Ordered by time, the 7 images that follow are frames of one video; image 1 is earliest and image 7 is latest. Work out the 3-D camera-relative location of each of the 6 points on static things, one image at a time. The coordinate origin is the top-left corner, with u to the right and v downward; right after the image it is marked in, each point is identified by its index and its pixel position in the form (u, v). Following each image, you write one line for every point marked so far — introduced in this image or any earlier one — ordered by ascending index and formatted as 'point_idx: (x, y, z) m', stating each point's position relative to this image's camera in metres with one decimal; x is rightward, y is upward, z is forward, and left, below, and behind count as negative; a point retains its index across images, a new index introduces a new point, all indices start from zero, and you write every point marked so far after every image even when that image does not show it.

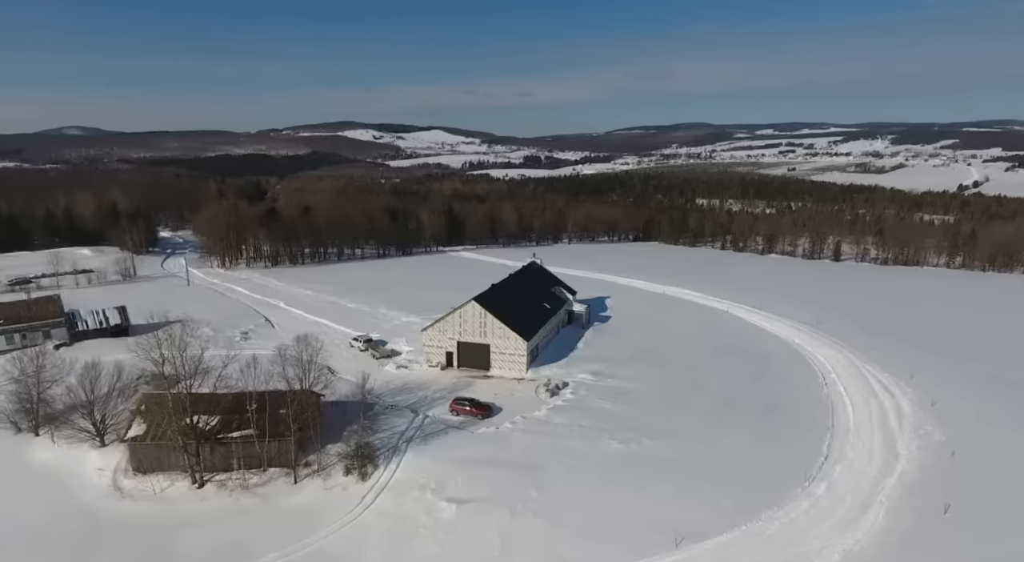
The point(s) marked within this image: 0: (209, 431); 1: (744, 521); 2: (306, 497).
0: (-9.9, -4.9, +19.5) m
1: (+6.1, -6.4, +15.9) m
2: (-6.2, -6.6, +18.2) m
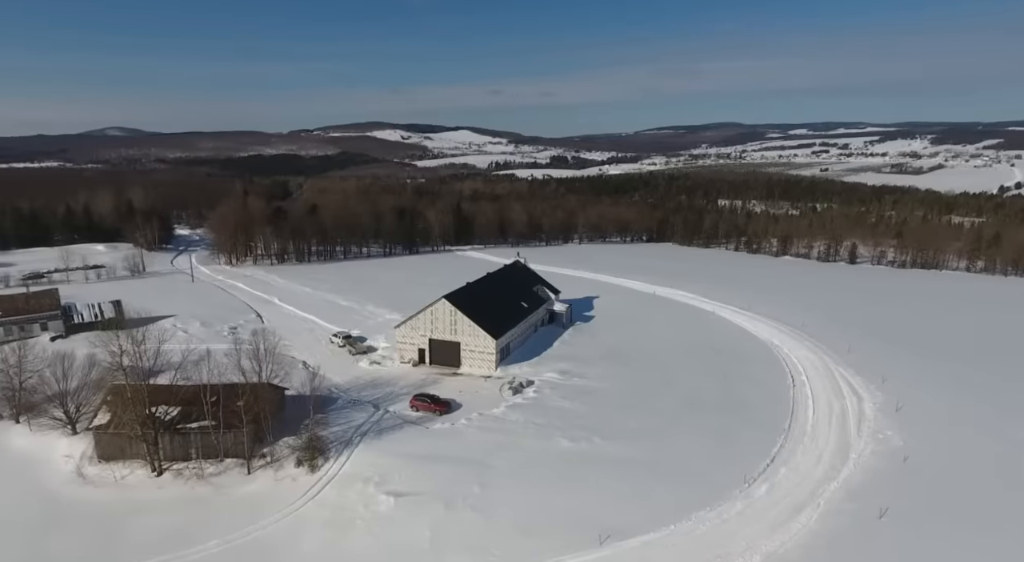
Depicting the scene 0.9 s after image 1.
0: (-11.6, -4.7, +20.1) m
1: (+4.3, -6.3, +15.8) m
2: (-8.0, -6.4, +18.7) m
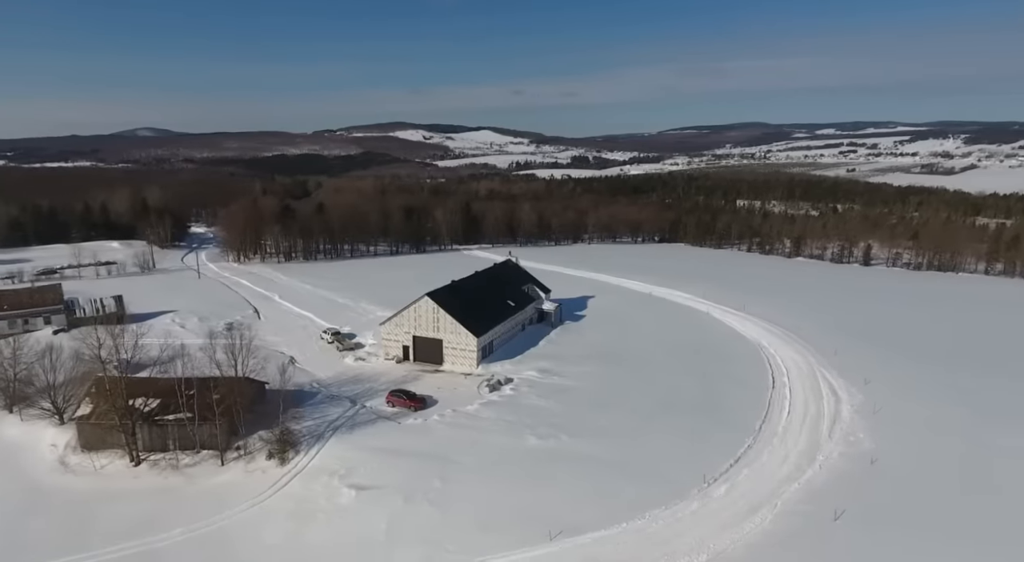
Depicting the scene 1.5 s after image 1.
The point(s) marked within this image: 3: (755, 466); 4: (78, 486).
0: (-12.6, -4.5, +20.7) m
1: (+3.1, -6.3, +15.8) m
2: (-9.1, -6.3, +19.1) m
3: (+7.4, -5.6, +18.2) m
4: (-14.0, -6.6, +19.3) m
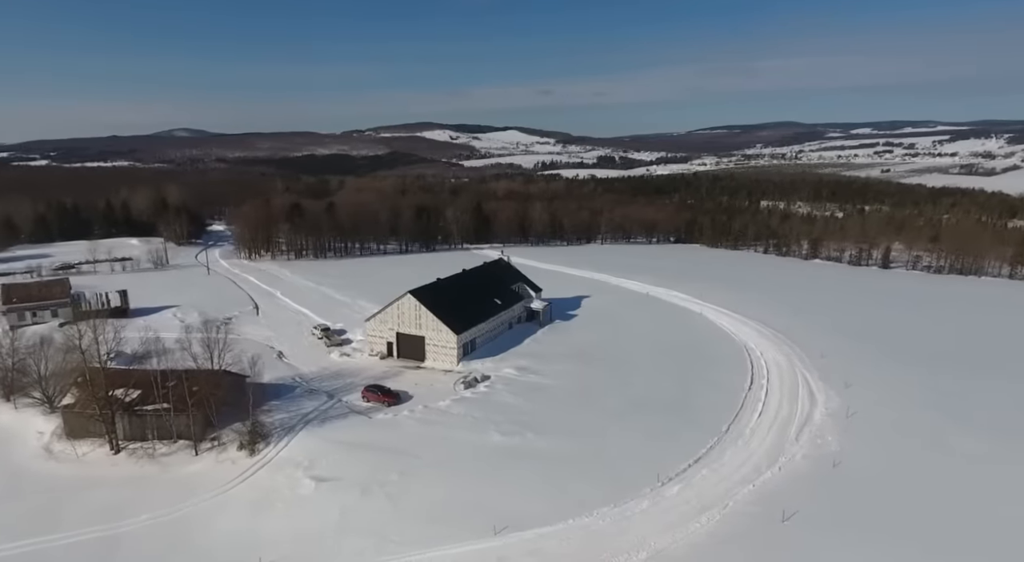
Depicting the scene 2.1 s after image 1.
0: (-13.8, -4.3, +21.4) m
1: (+1.7, -6.2, +15.9) m
2: (-10.3, -6.1, +19.7) m
3: (+6.1, -5.6, +18.1) m
4: (-15.2, -6.4, +20.0) m
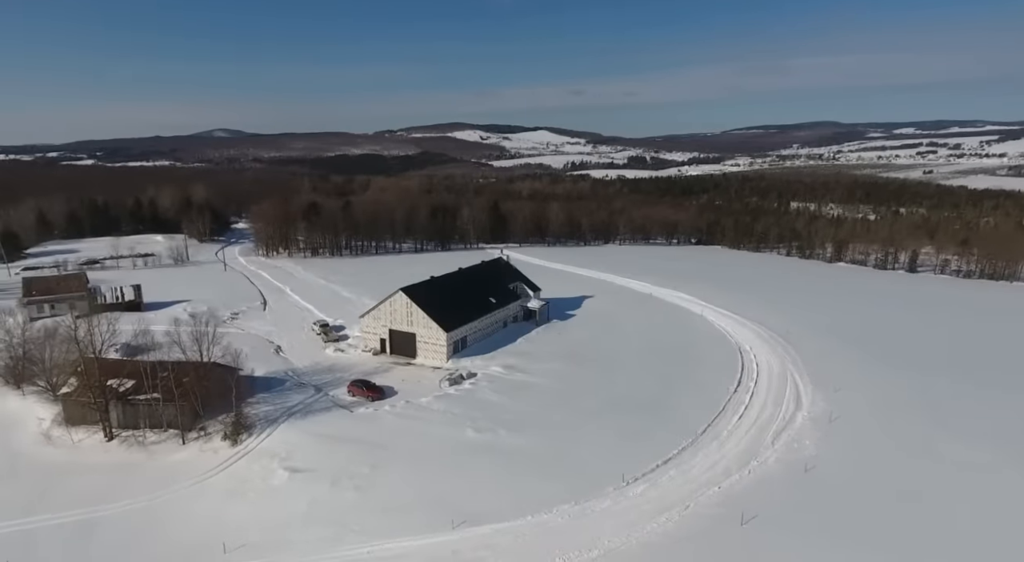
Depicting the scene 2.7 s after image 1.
0: (-14.6, -4.1, +22.2) m
1: (+0.6, -6.2, +16.0) m
2: (-11.2, -5.9, +20.4) m
3: (+5.1, -5.6, +18.0) m
4: (-16.1, -6.2, +20.9) m
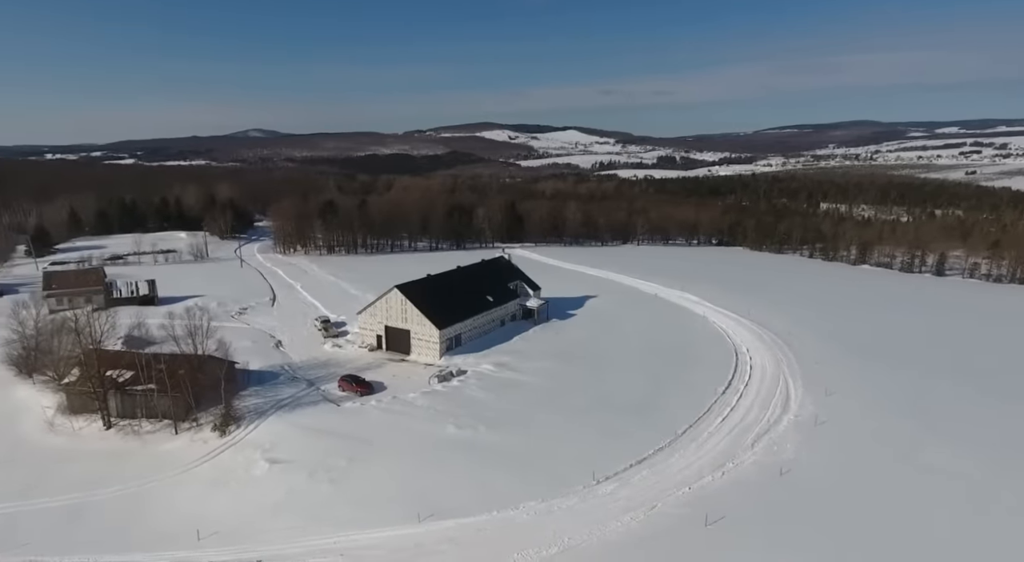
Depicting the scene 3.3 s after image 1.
0: (-15.1, -3.9, +23.0) m
1: (-0.3, -6.1, +16.2) m
2: (-11.9, -5.8, +21.0) m
3: (+4.3, -5.6, +17.9) m
4: (-16.7, -5.9, +21.8) m
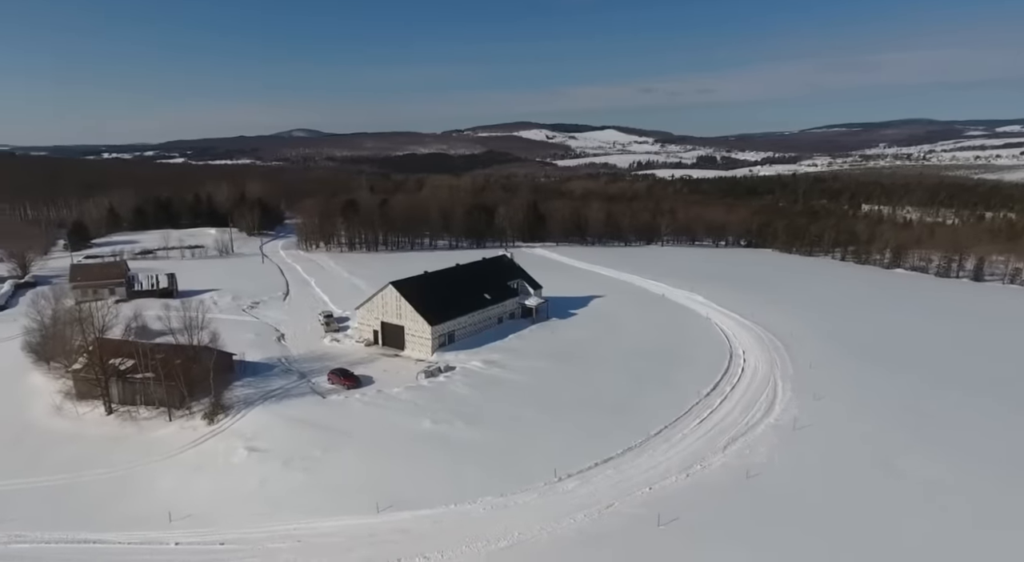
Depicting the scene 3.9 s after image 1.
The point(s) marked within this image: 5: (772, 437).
0: (-15.8, -3.6, +24.1) m
1: (-1.4, -6.1, +16.4) m
2: (-12.7, -5.5, +21.9) m
3: (+3.3, -5.6, +17.9) m
4: (-17.5, -5.6, +23.0) m
5: (+8.6, -5.2, +19.6) m
